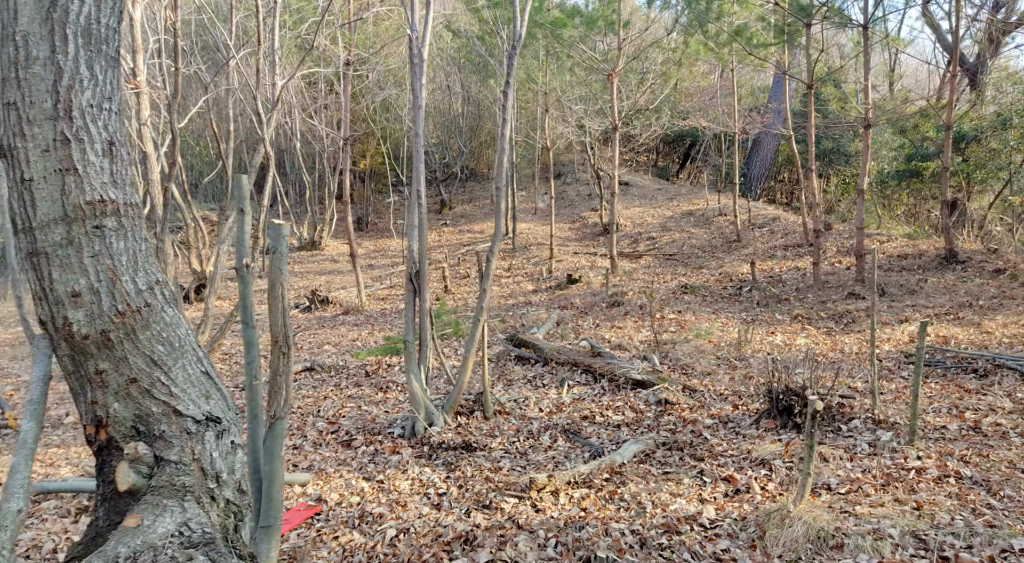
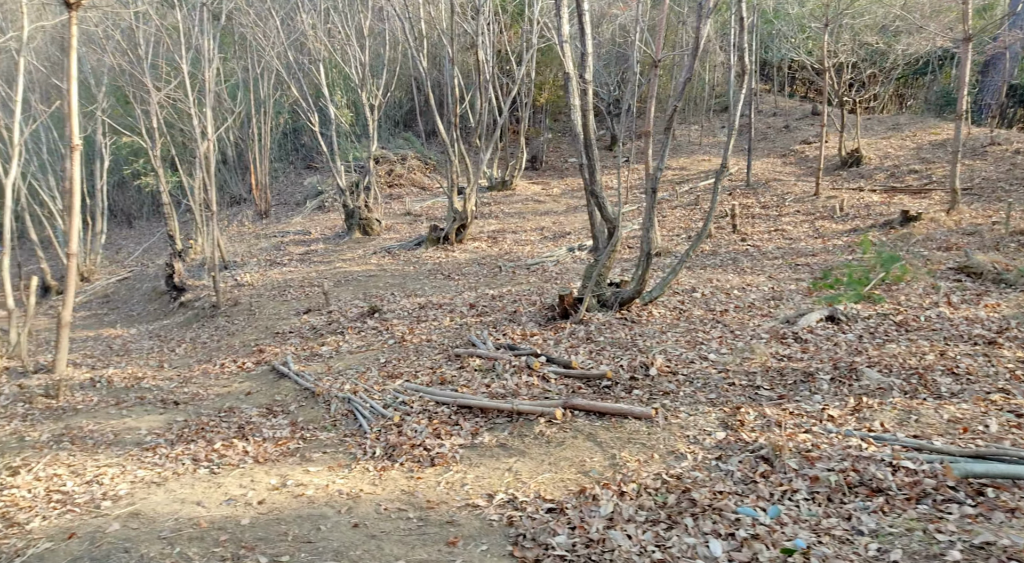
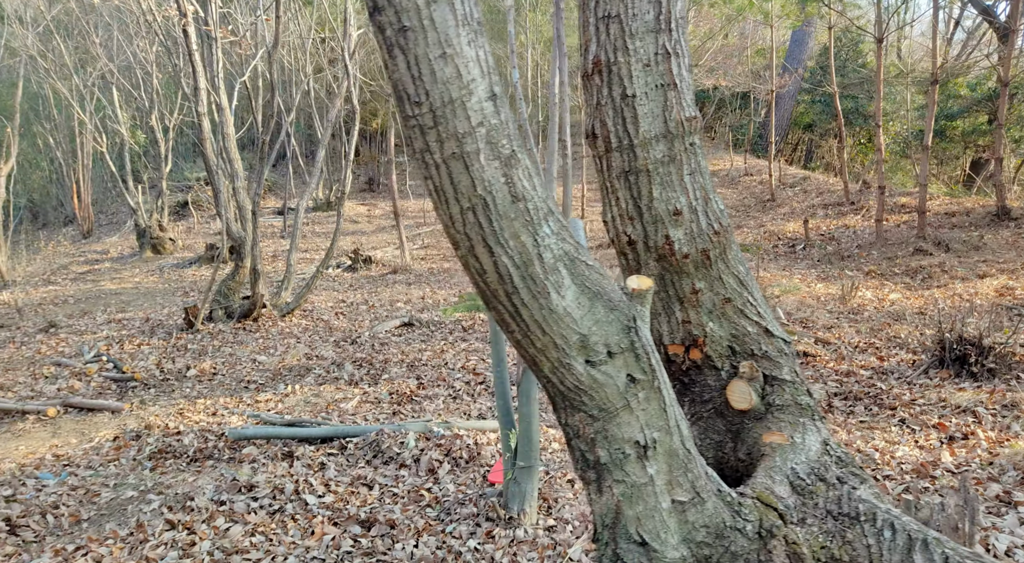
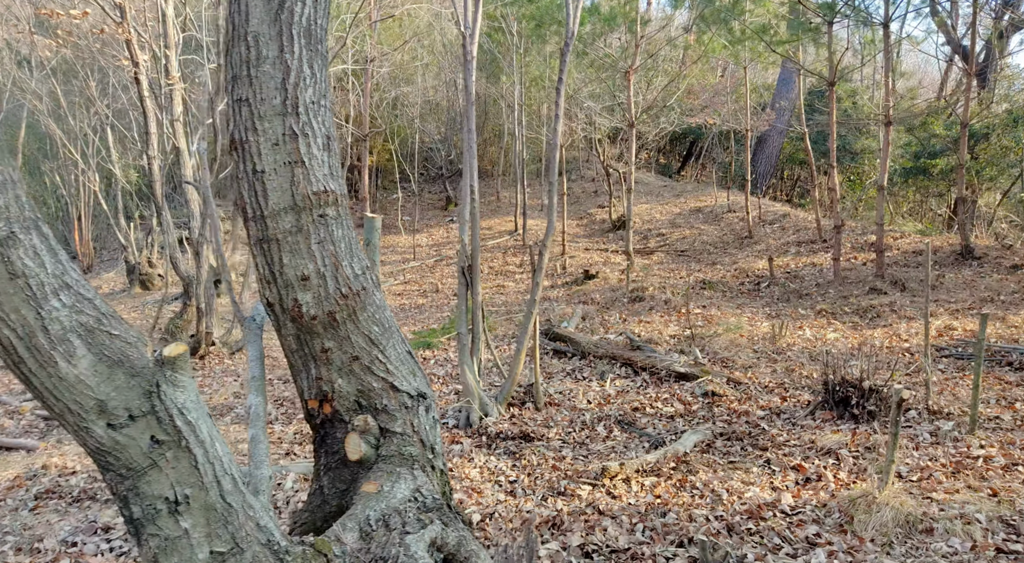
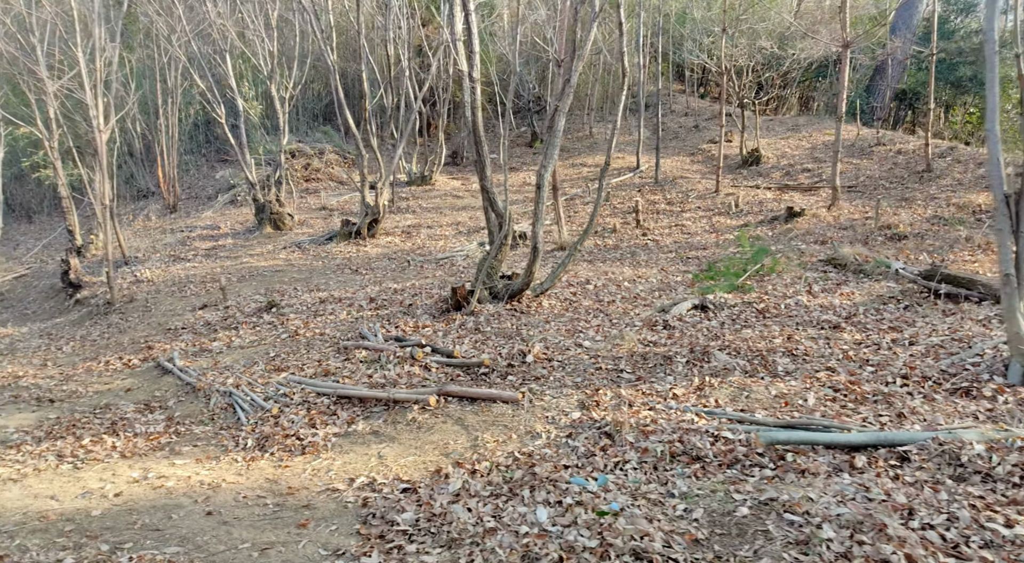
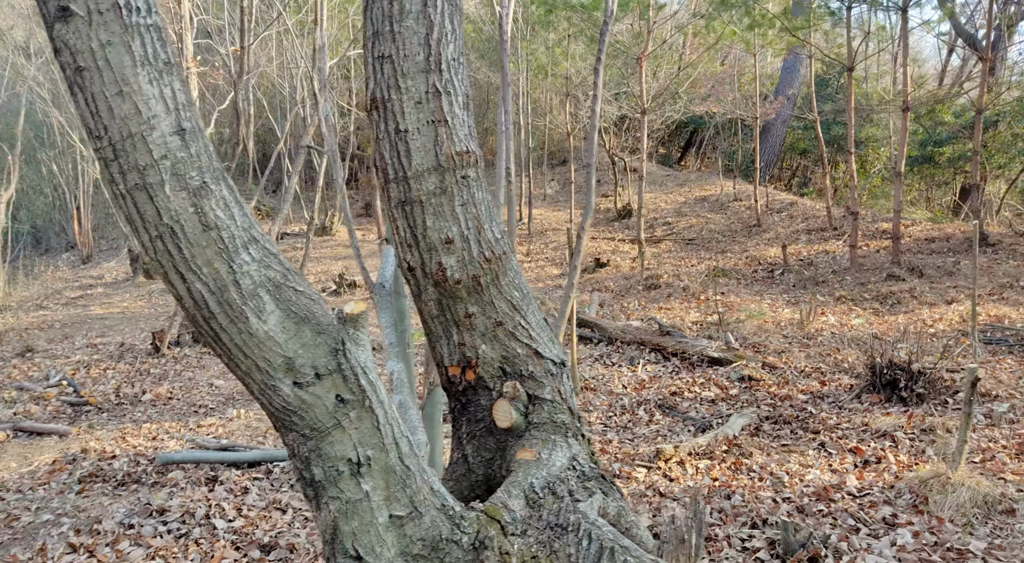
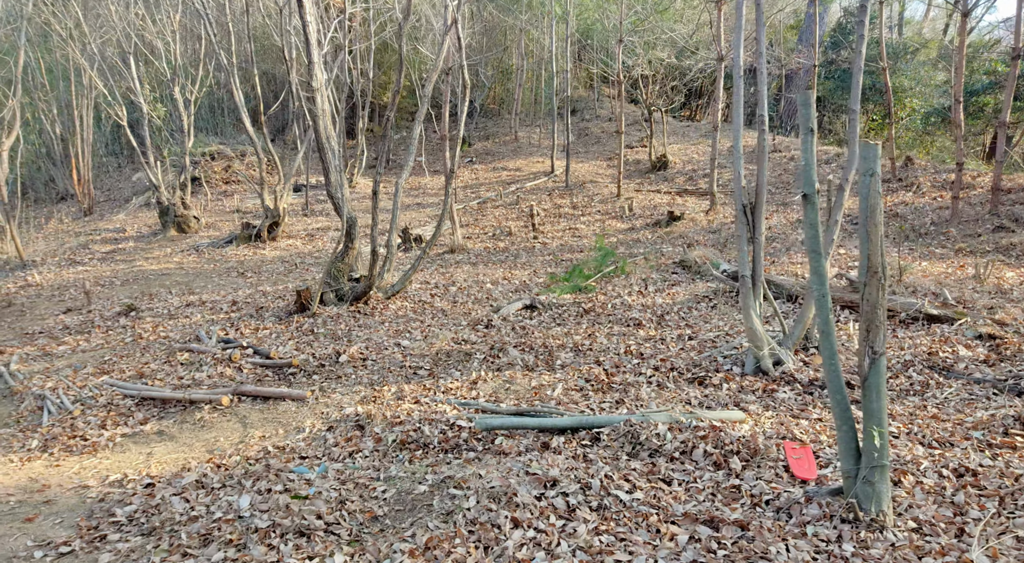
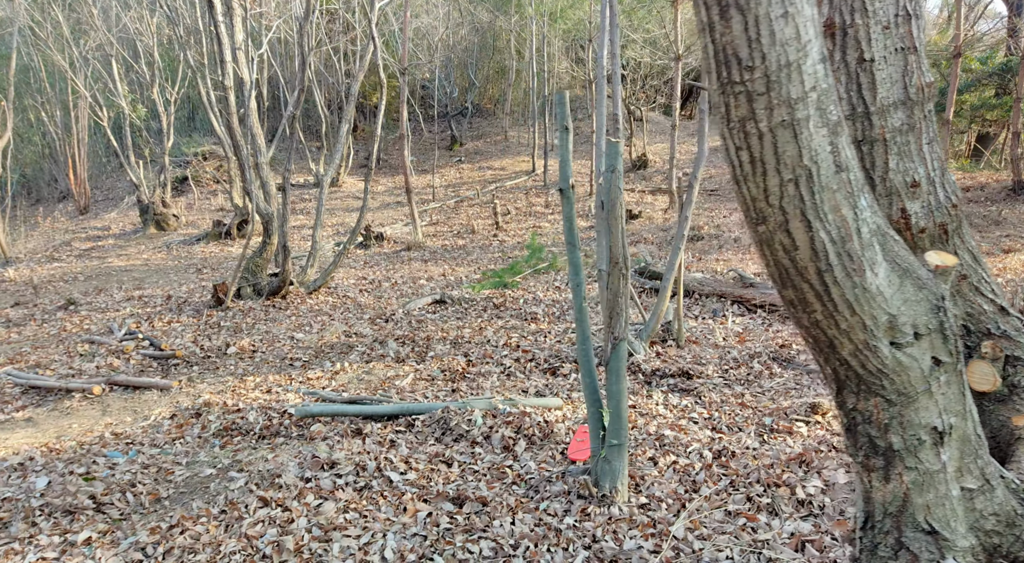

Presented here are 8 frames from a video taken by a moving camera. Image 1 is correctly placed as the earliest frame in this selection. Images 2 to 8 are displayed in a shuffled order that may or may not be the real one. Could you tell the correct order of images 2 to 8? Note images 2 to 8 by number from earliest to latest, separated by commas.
4, 6, 3, 8, 7, 5, 2
